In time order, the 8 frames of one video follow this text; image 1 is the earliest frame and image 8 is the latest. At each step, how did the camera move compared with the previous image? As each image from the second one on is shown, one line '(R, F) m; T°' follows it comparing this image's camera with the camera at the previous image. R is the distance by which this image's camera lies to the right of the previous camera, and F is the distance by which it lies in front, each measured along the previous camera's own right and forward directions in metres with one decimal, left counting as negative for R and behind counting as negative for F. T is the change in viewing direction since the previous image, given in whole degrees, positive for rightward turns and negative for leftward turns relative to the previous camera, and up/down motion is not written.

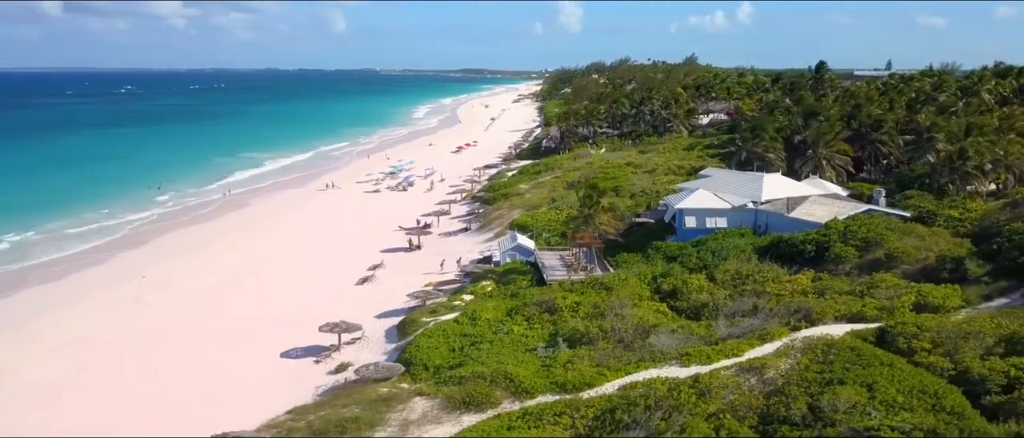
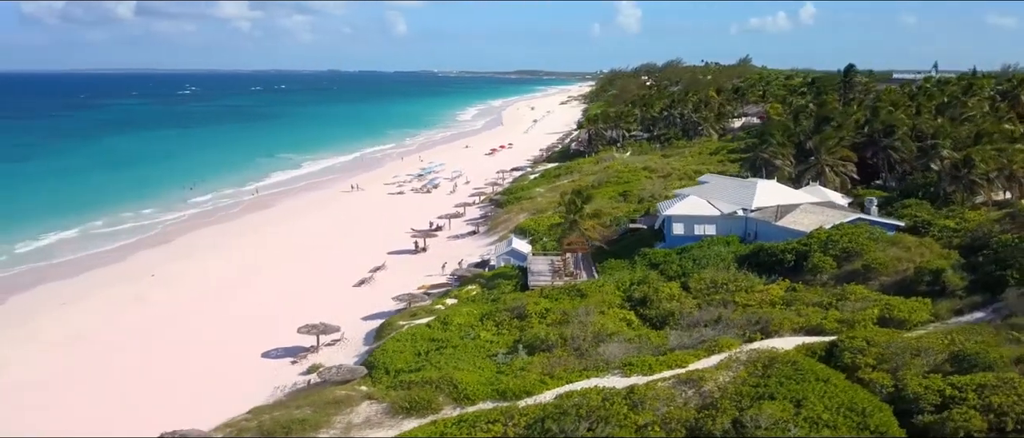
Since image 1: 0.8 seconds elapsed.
(+2.5, 0.0) m; -4°
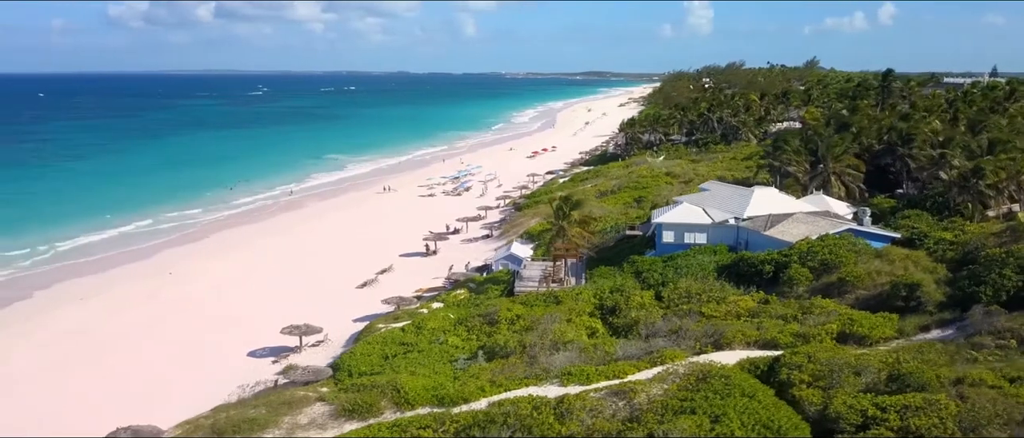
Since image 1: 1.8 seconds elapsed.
(+2.7, 0.0) m; -4°
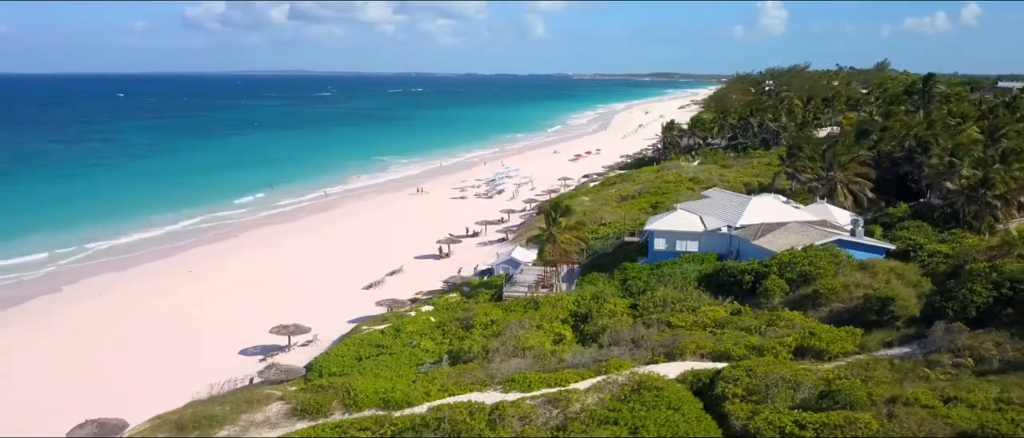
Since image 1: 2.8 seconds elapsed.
(+2.6, -0.1) m; -4°
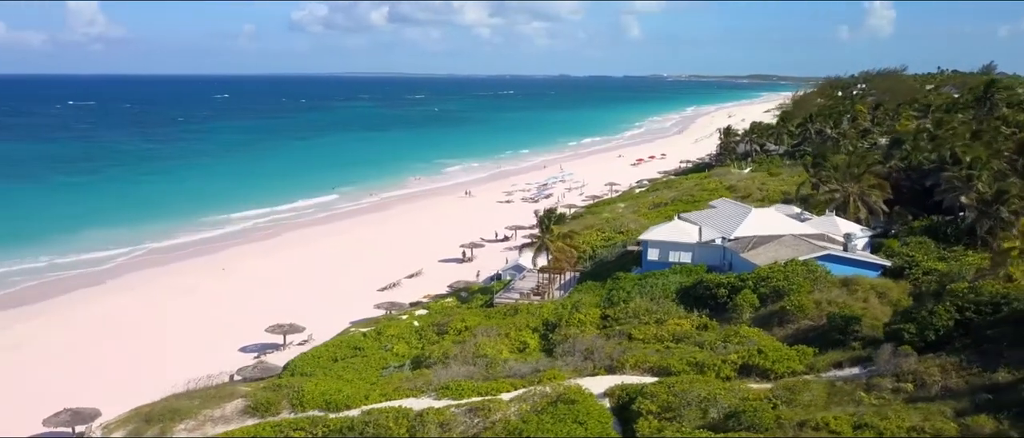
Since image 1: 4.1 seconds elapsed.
(+3.4, -0.1) m; -6°
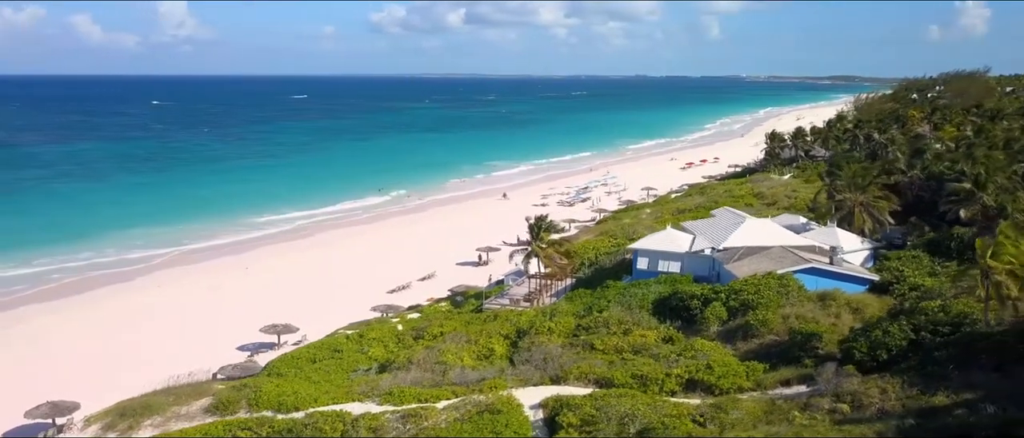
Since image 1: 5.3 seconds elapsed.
(+2.9, 0.0) m; -5°
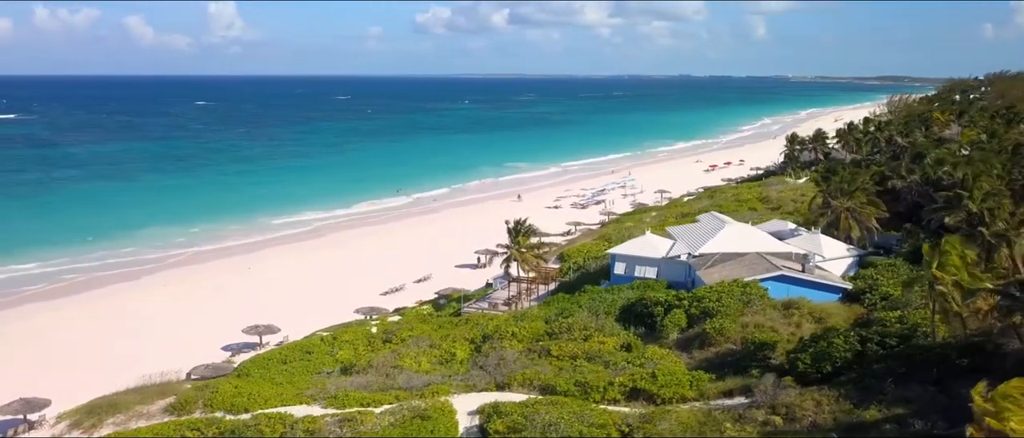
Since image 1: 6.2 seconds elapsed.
(+2.2, 0.0) m; -3°
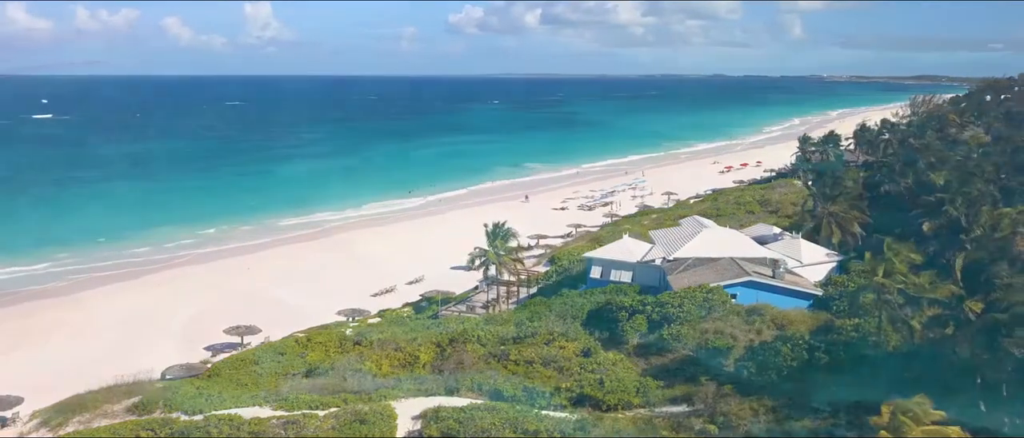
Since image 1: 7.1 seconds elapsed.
(+1.9, 0.0) m; -2°
